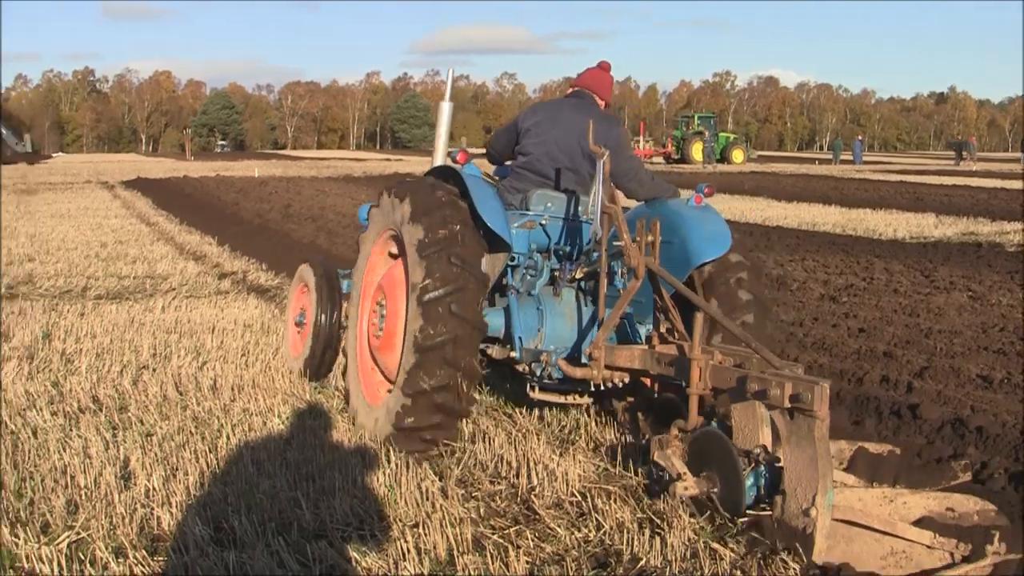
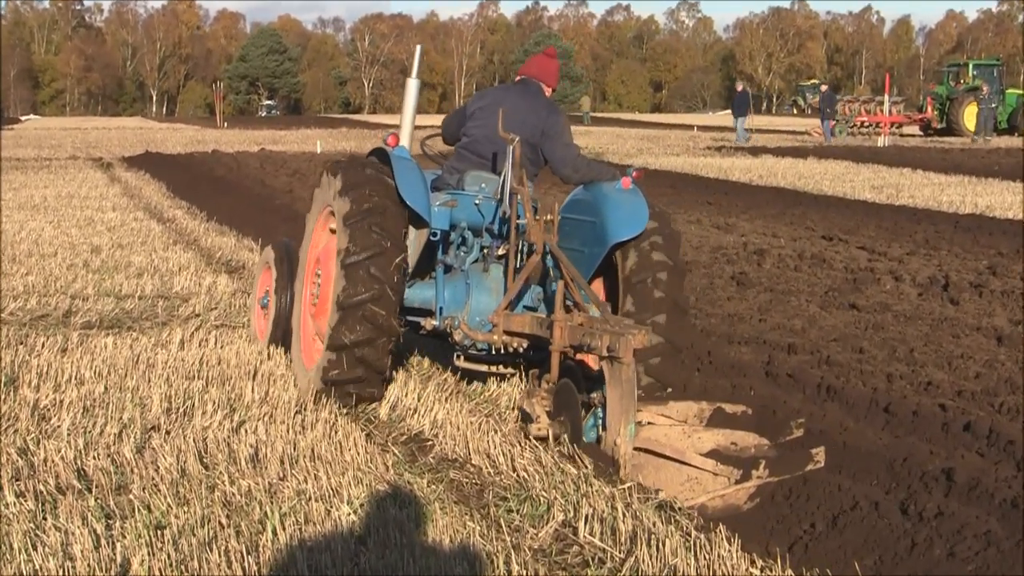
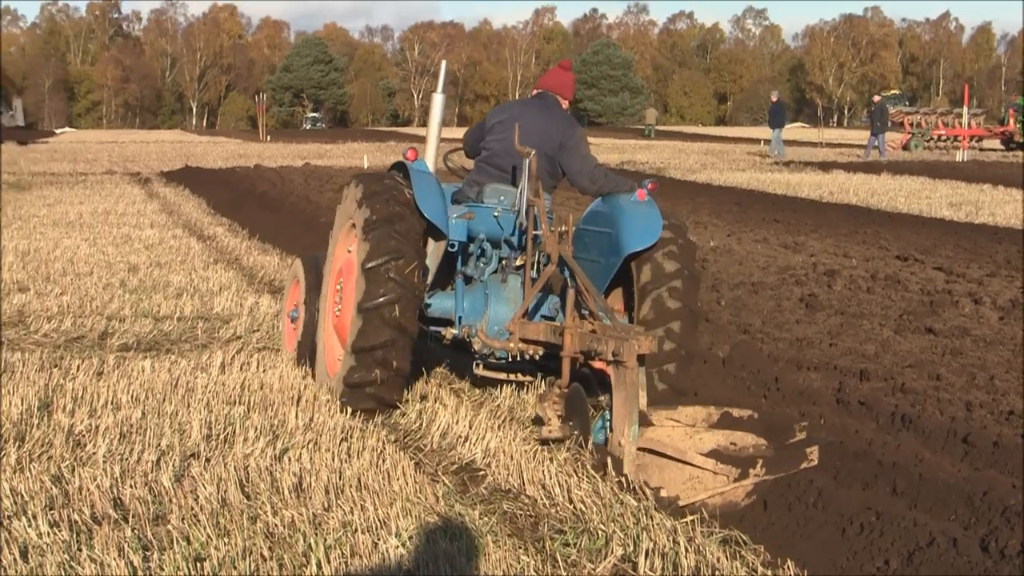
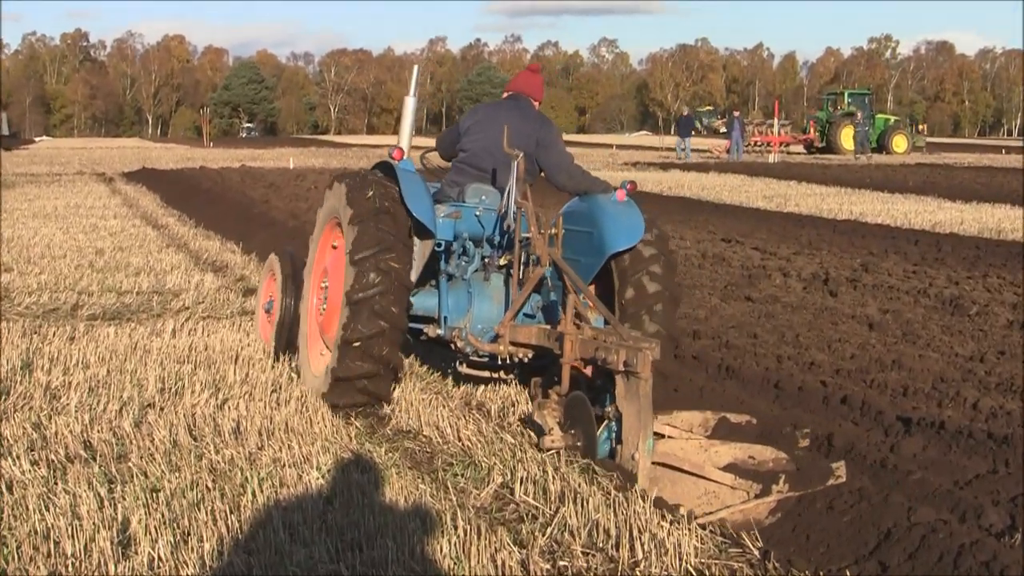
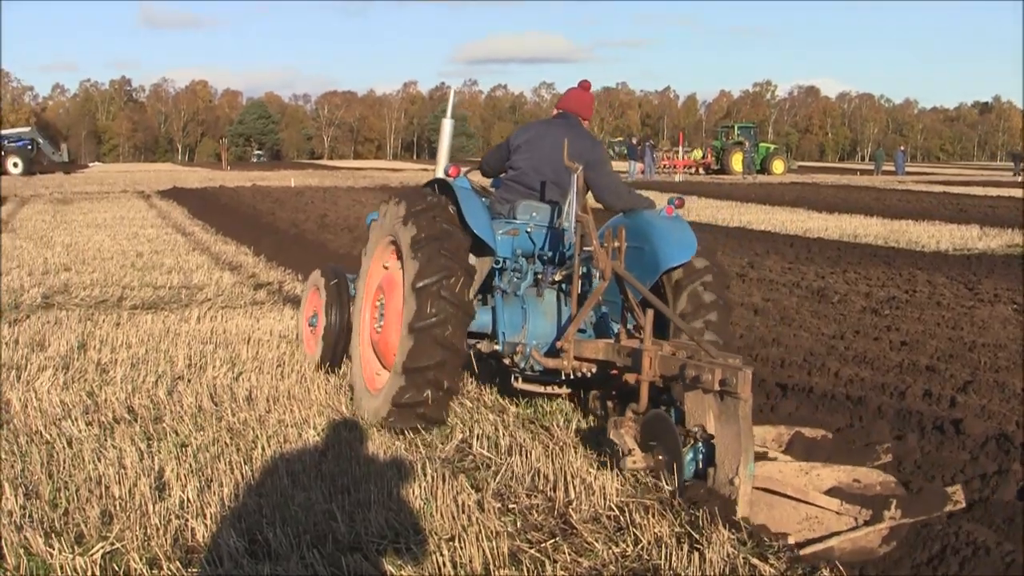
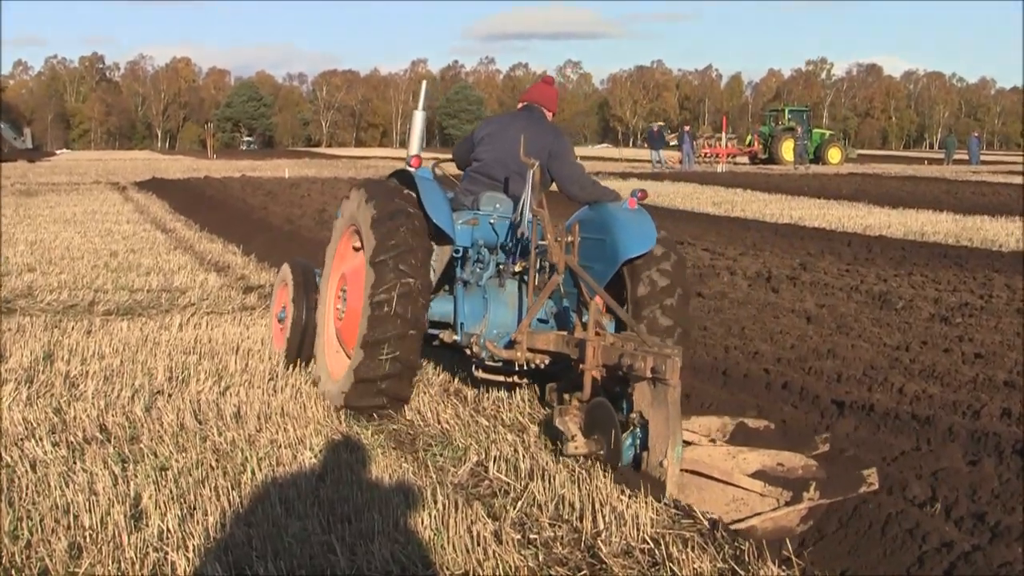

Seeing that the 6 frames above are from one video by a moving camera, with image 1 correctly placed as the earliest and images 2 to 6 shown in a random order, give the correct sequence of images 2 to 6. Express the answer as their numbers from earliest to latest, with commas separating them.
5, 6, 4, 2, 3
